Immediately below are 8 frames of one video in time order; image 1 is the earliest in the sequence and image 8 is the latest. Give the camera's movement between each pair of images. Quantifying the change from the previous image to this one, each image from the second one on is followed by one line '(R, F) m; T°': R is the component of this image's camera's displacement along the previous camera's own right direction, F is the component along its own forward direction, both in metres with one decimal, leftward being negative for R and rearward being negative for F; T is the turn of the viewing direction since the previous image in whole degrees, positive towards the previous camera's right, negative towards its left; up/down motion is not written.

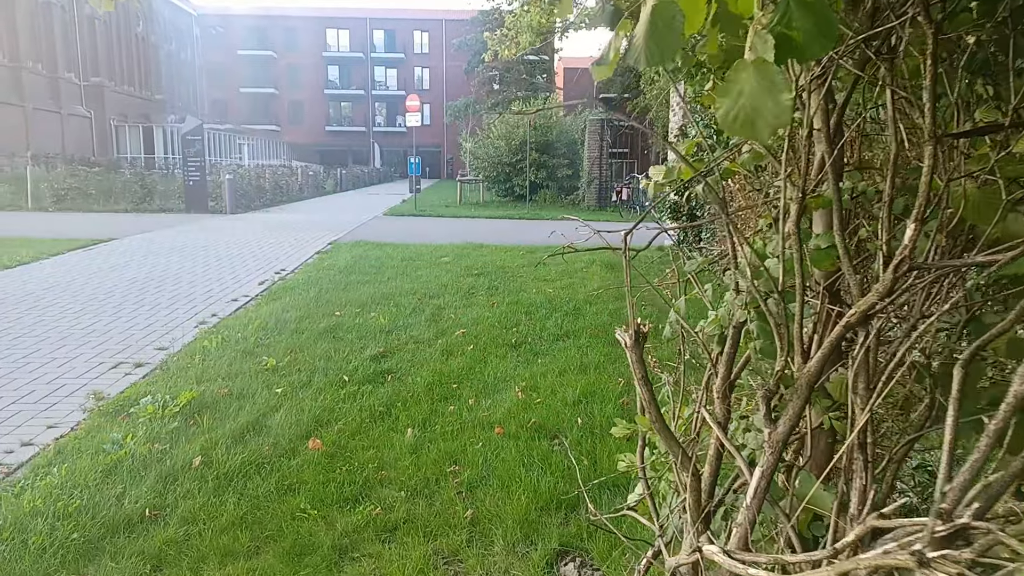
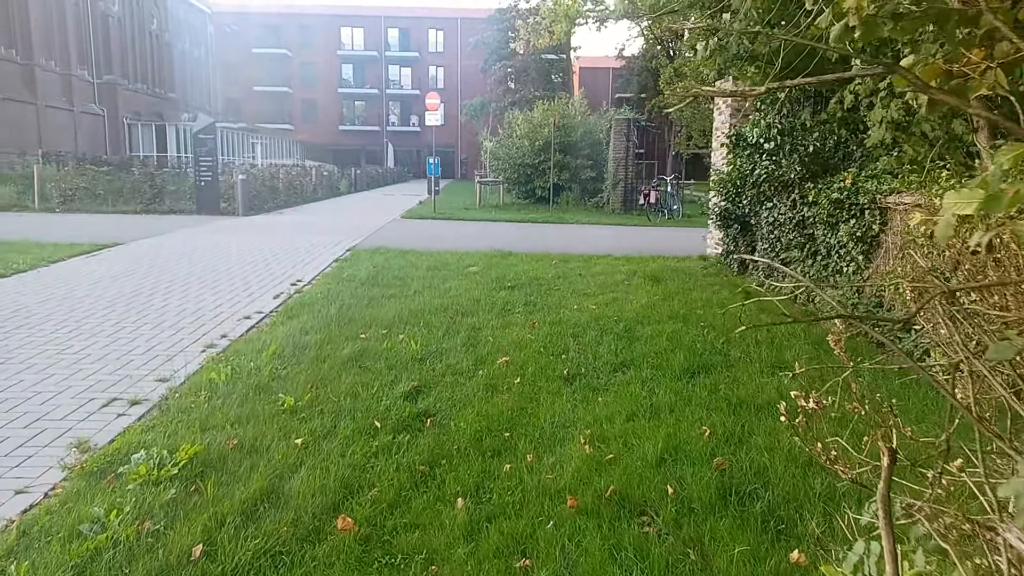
(-0.3, +0.7) m; -1°
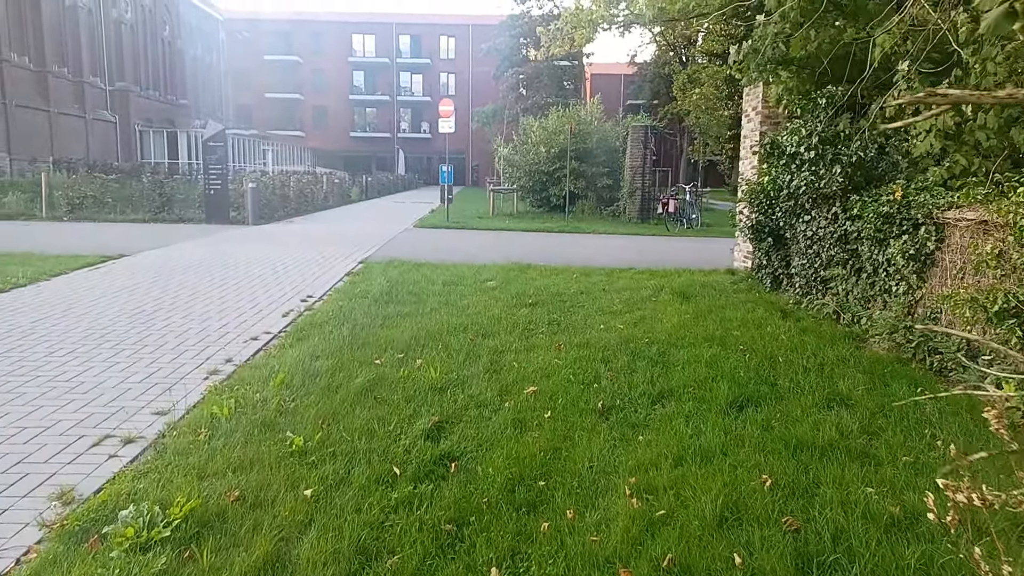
(-0.1, +0.4) m; -1°
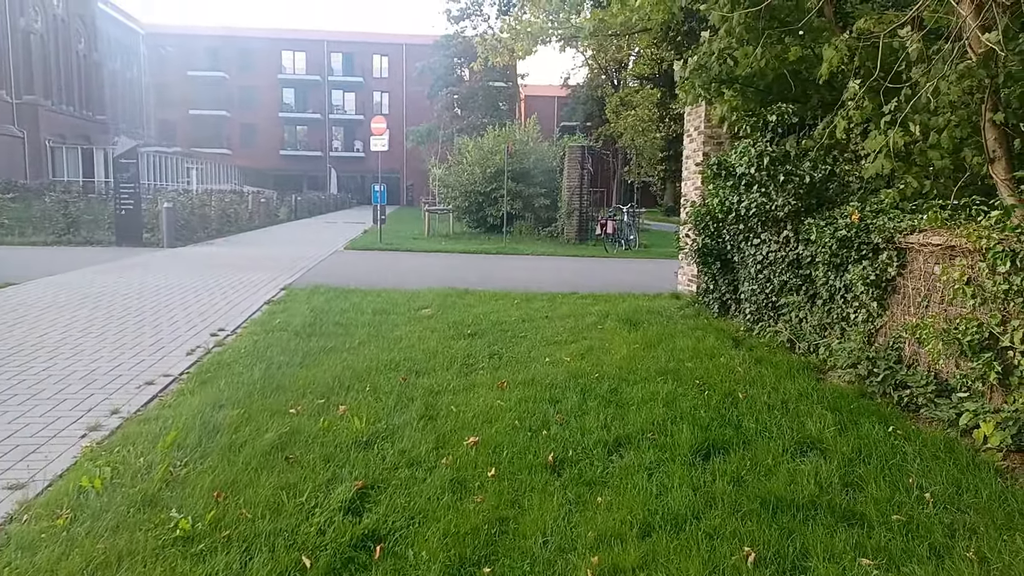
(0.0, +0.6) m; +5°
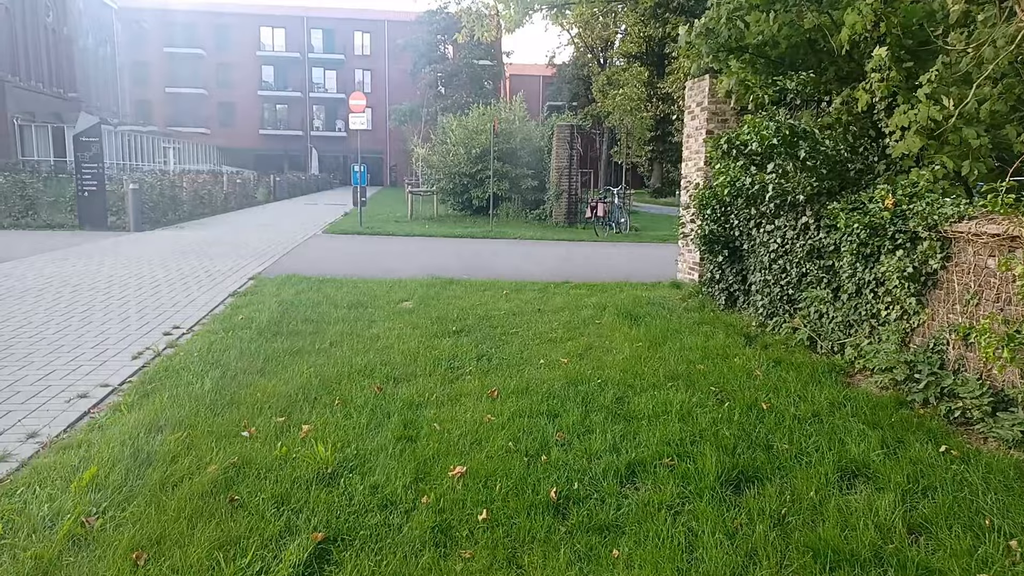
(0.0, +0.7) m; +1°
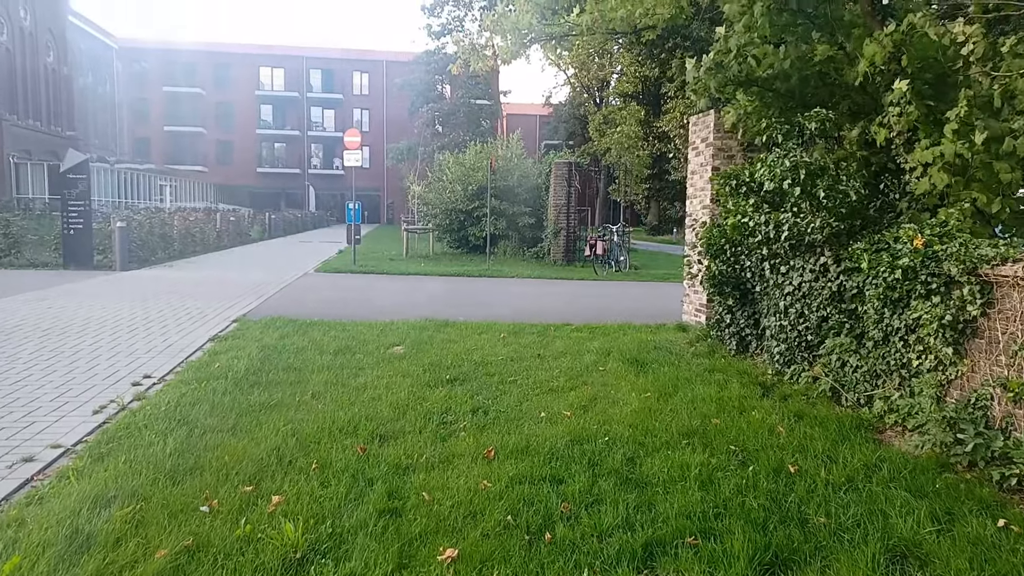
(0.0, +0.4) m; 0°
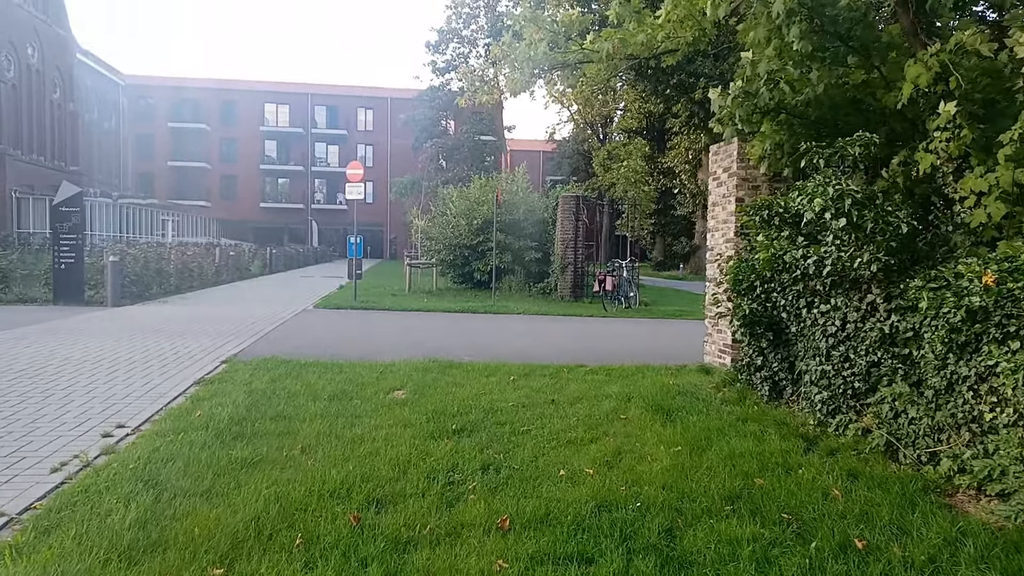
(-0.1, +0.5) m; 0°
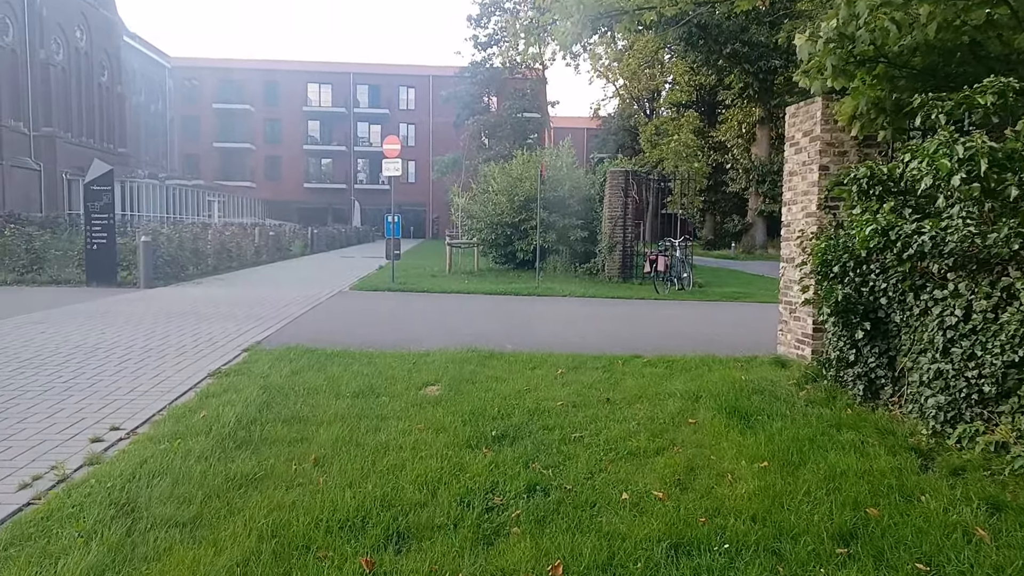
(0.0, +0.8) m; -3°
